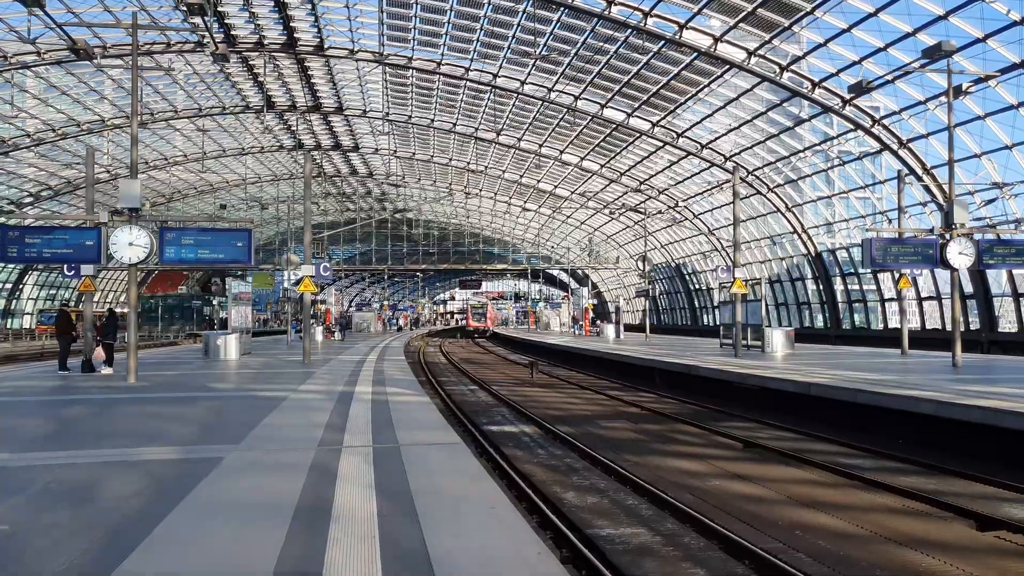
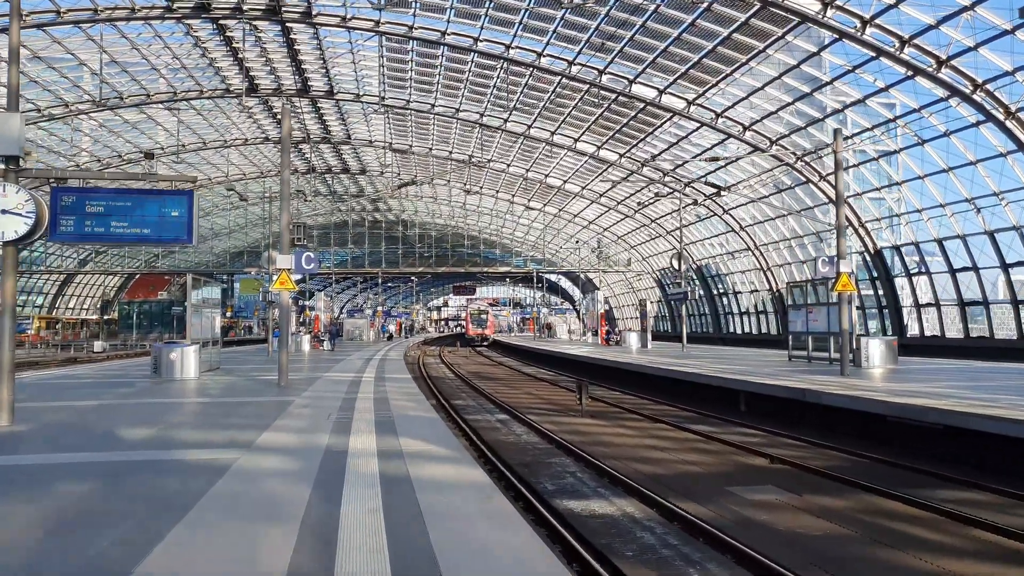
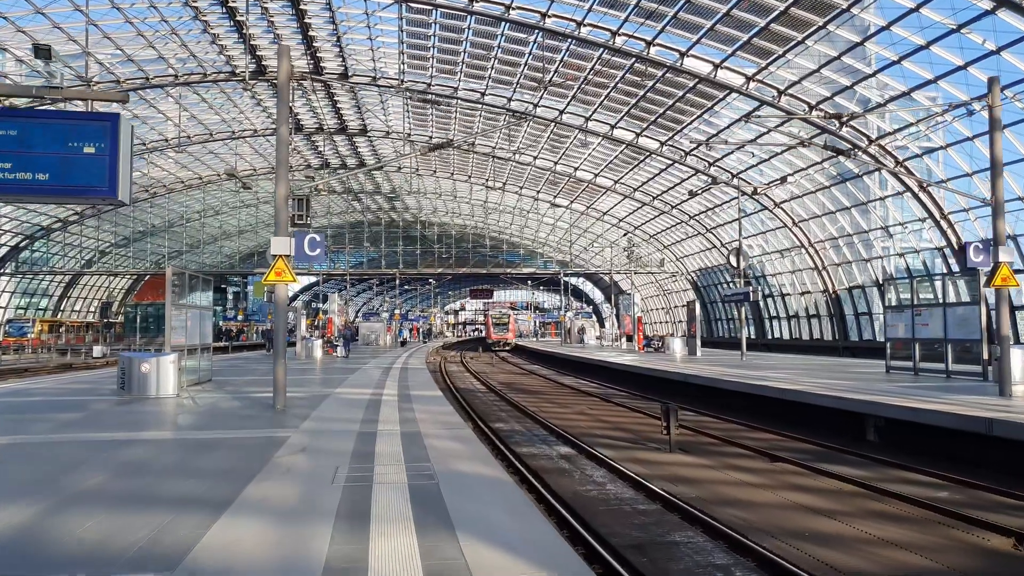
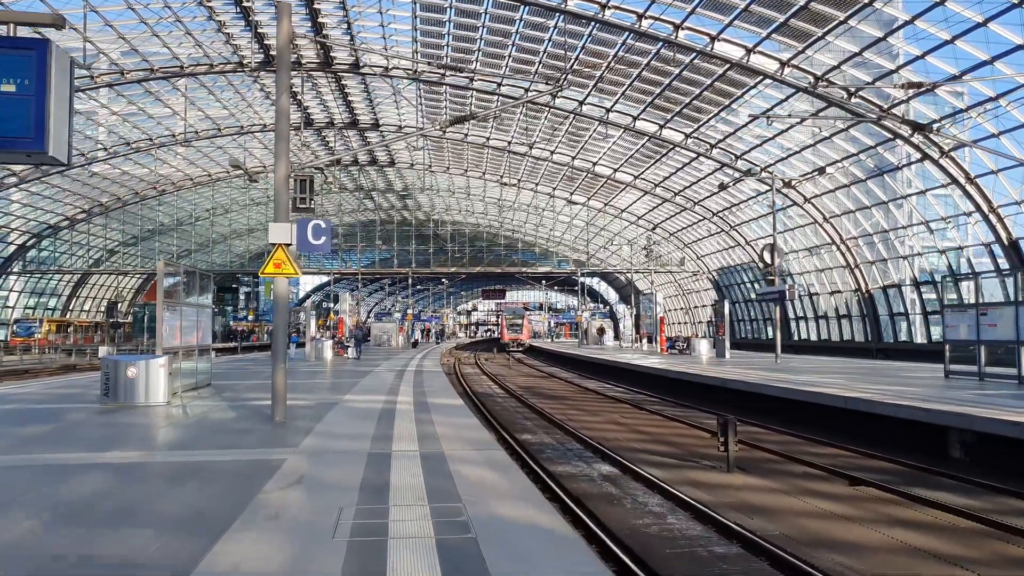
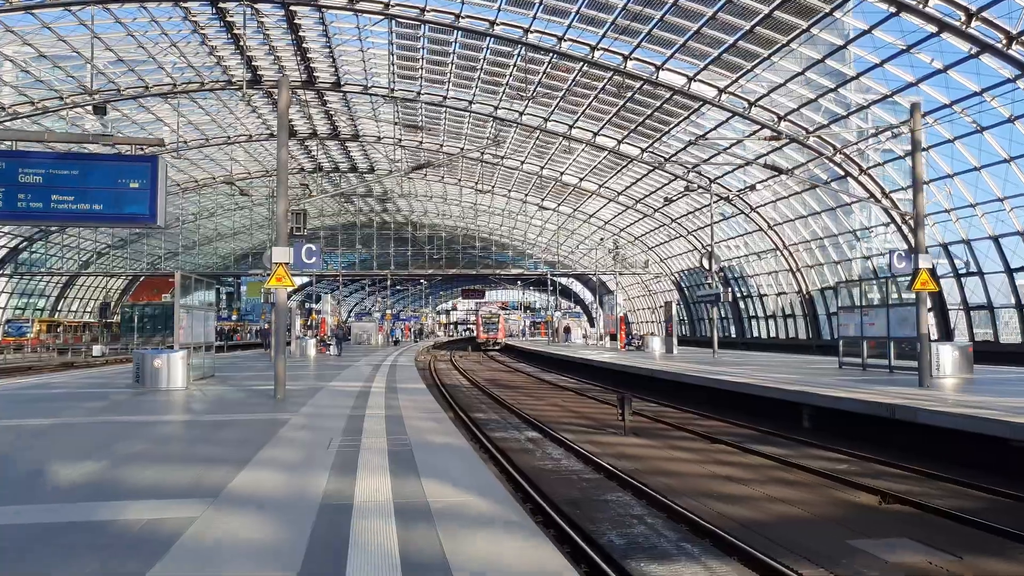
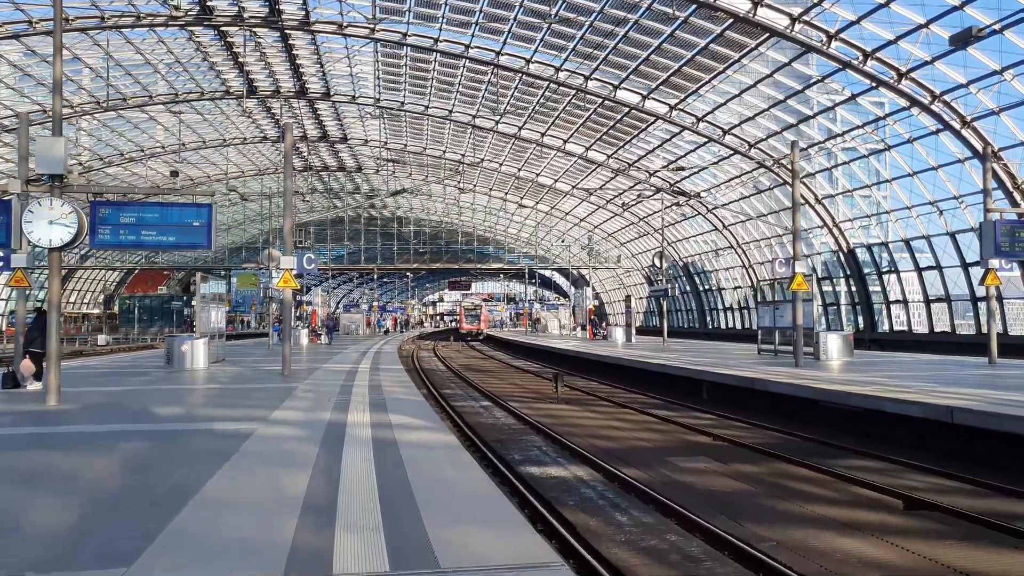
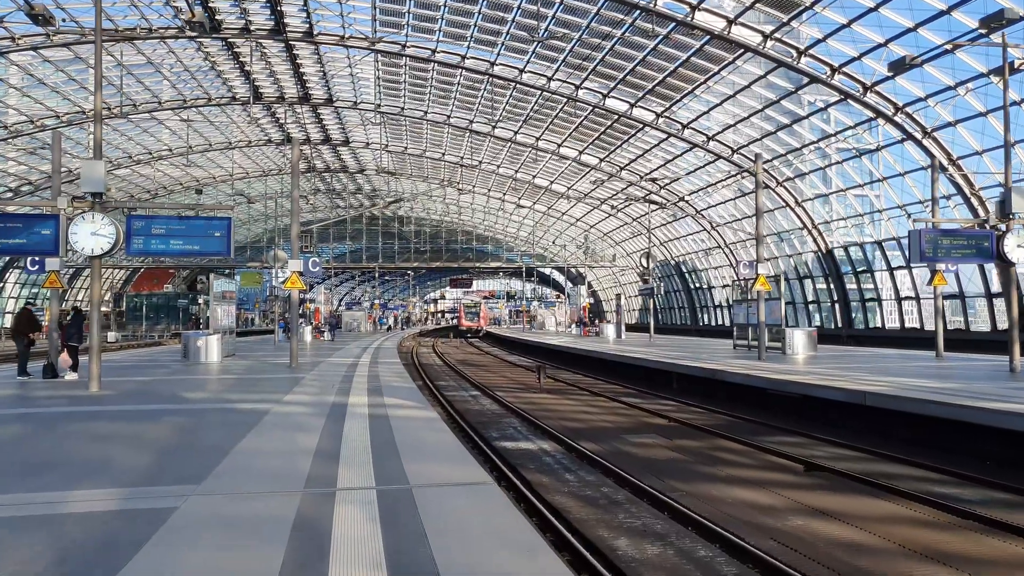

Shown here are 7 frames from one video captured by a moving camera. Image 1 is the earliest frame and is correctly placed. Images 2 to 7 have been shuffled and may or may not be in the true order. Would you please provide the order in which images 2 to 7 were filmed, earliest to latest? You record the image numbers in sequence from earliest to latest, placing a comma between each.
7, 6, 2, 5, 3, 4
